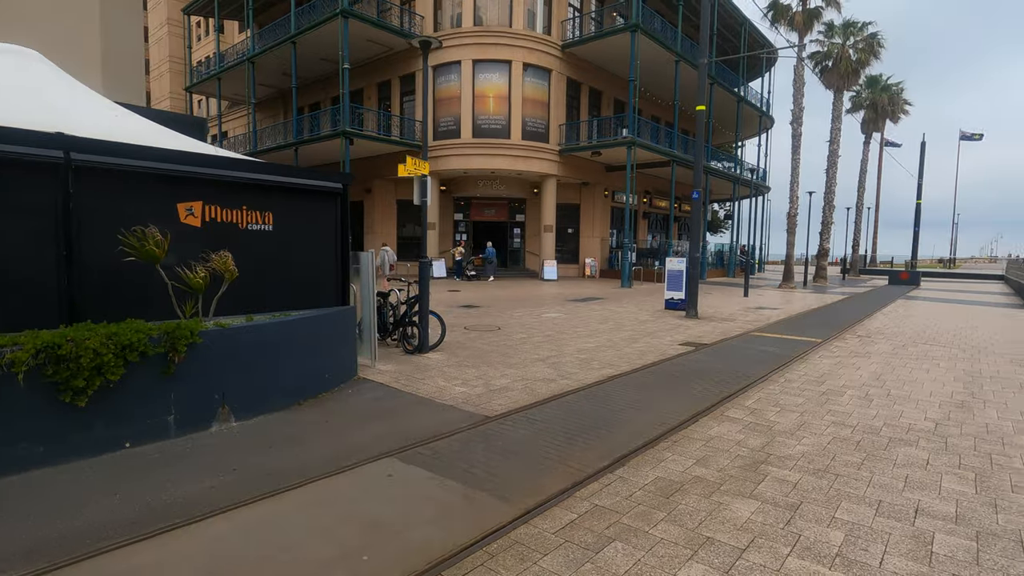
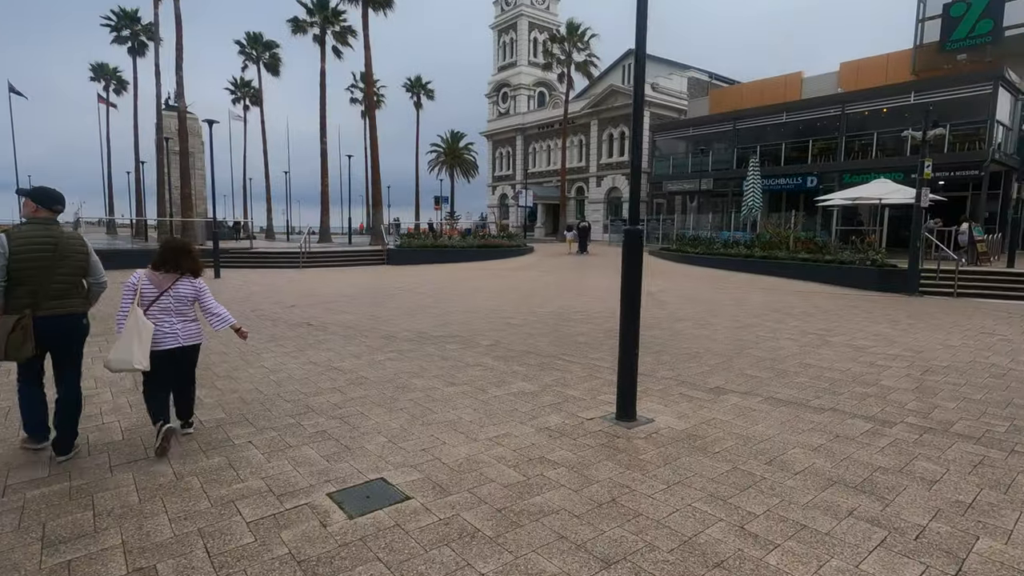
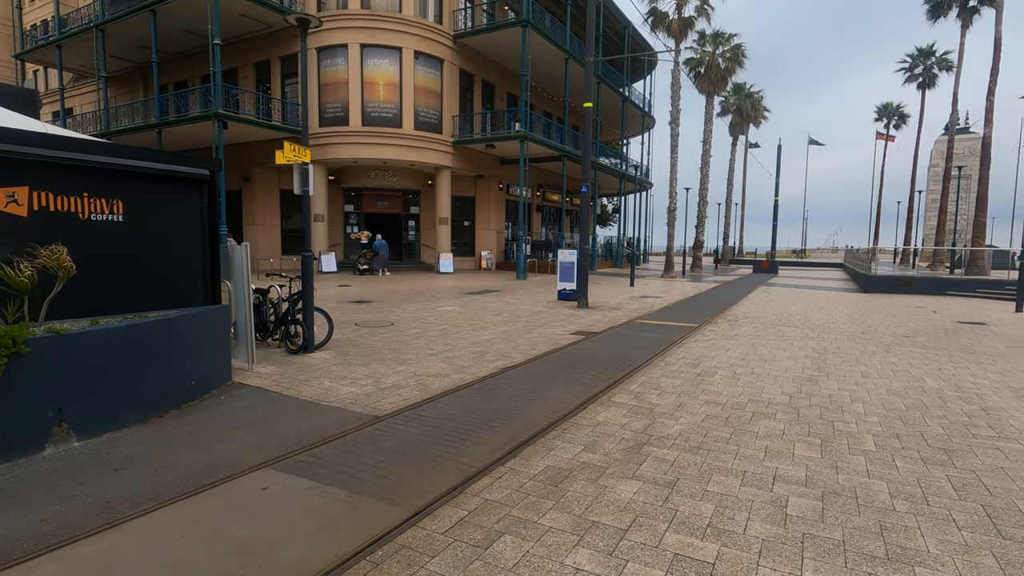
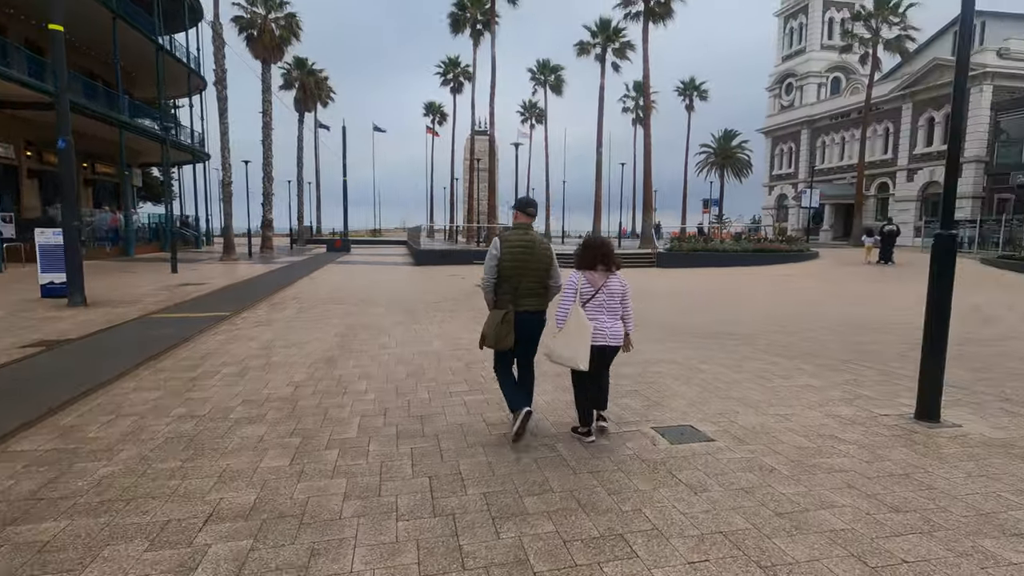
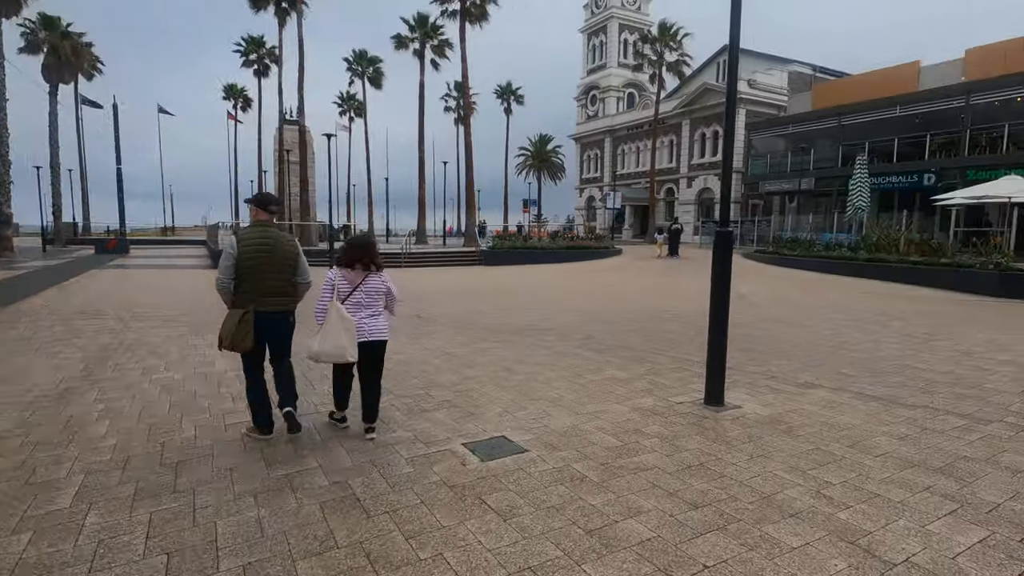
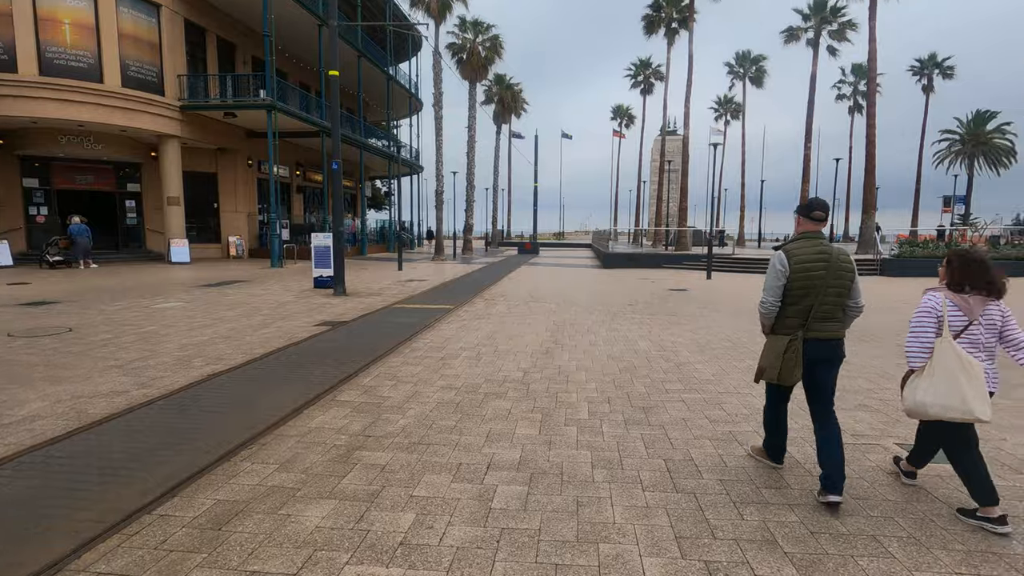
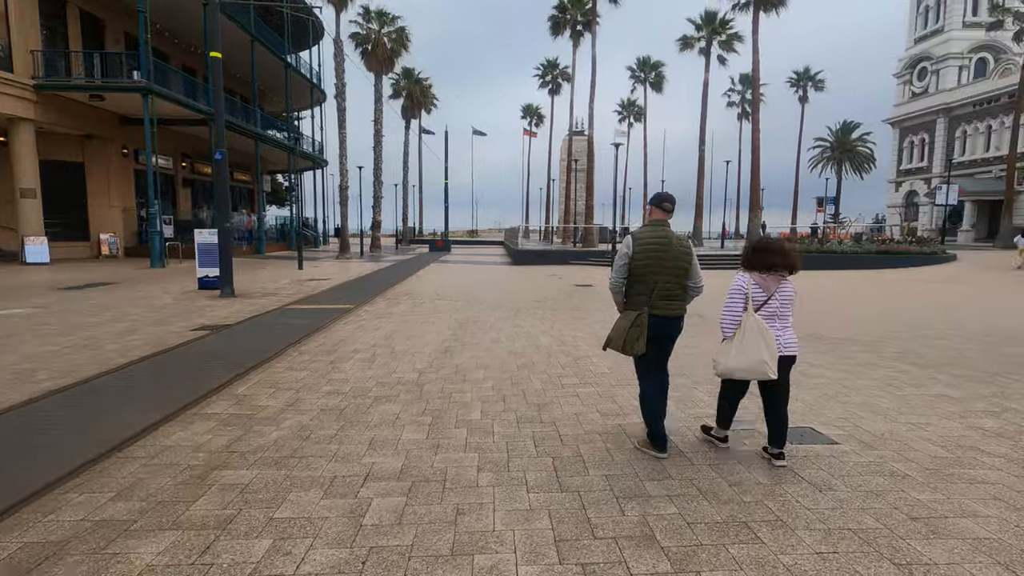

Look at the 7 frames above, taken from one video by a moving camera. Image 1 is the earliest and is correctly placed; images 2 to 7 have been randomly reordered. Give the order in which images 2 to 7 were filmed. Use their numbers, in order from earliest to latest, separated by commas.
3, 6, 7, 4, 5, 2
